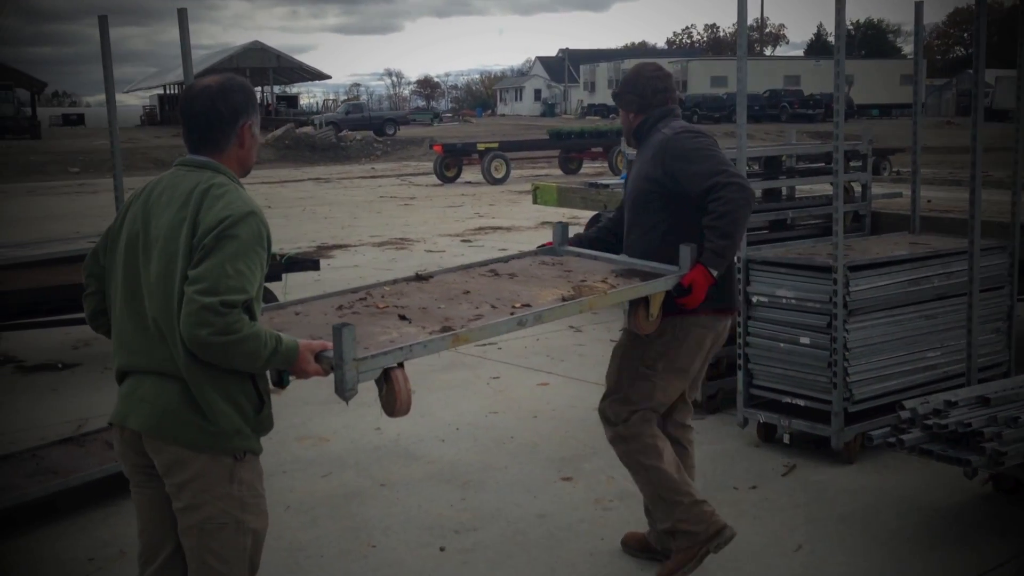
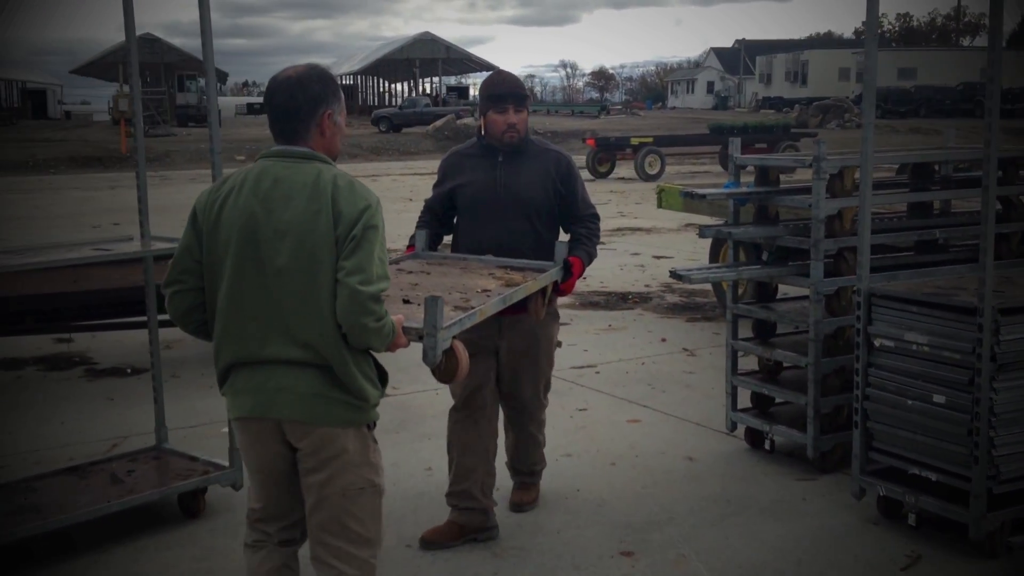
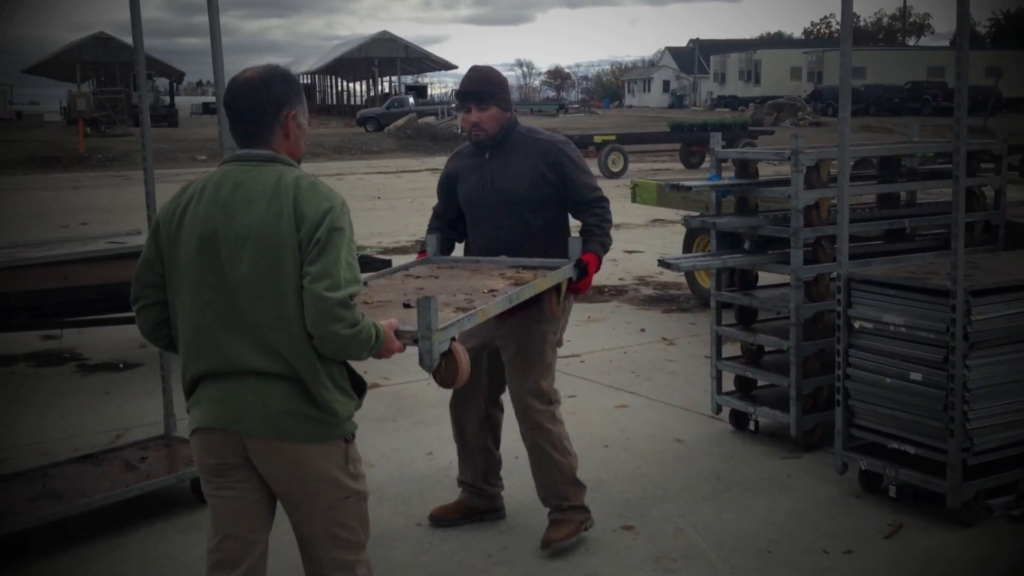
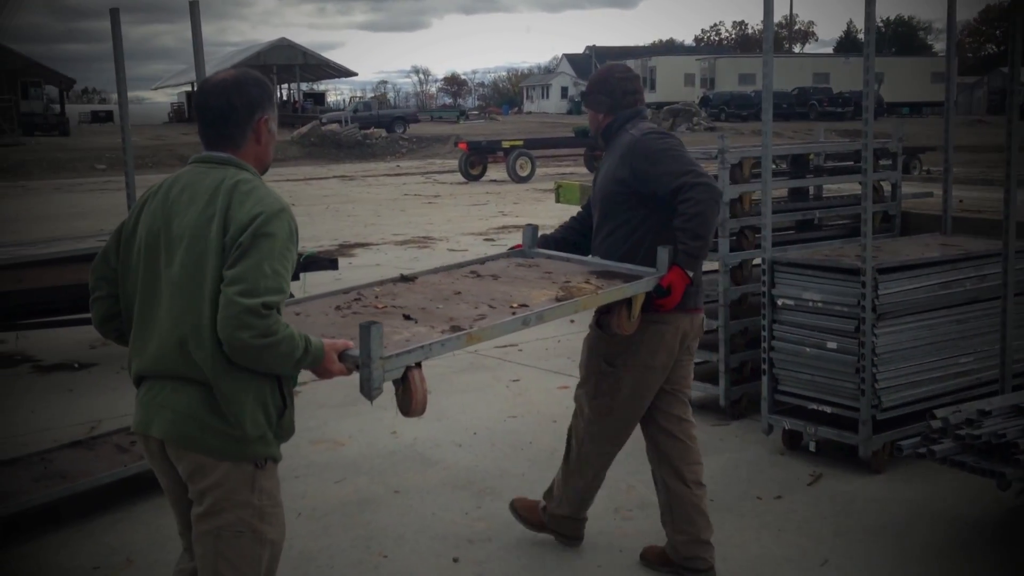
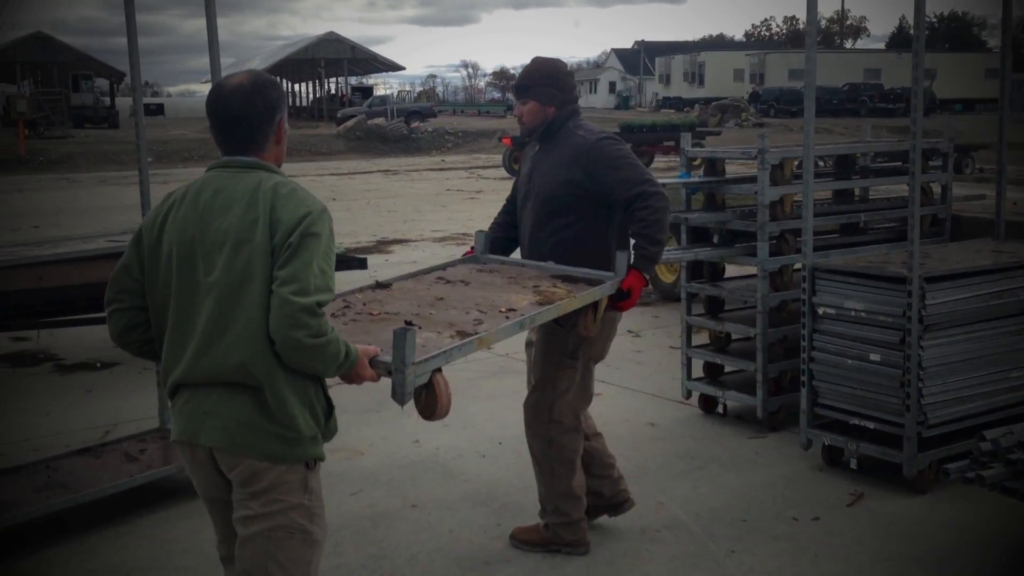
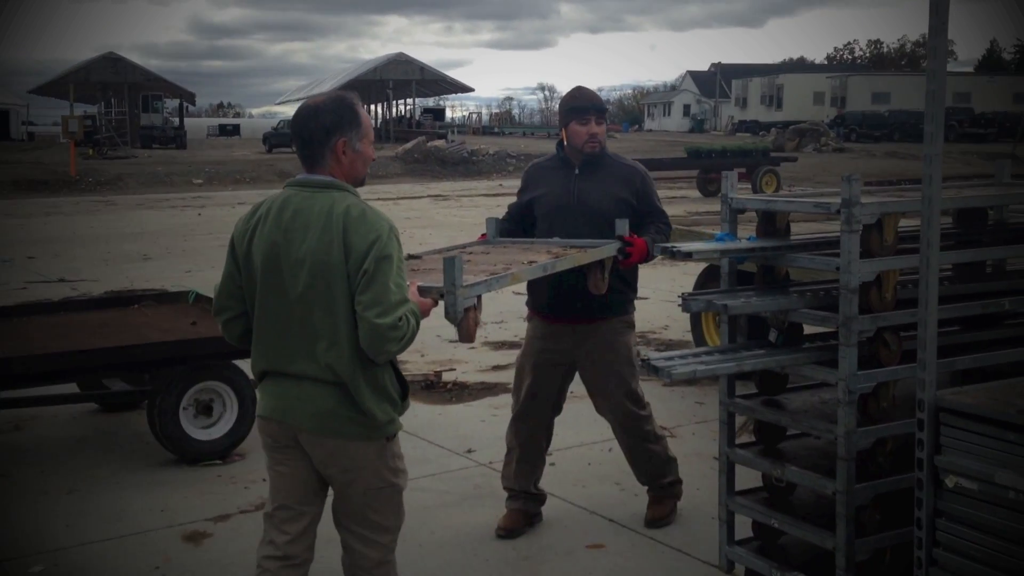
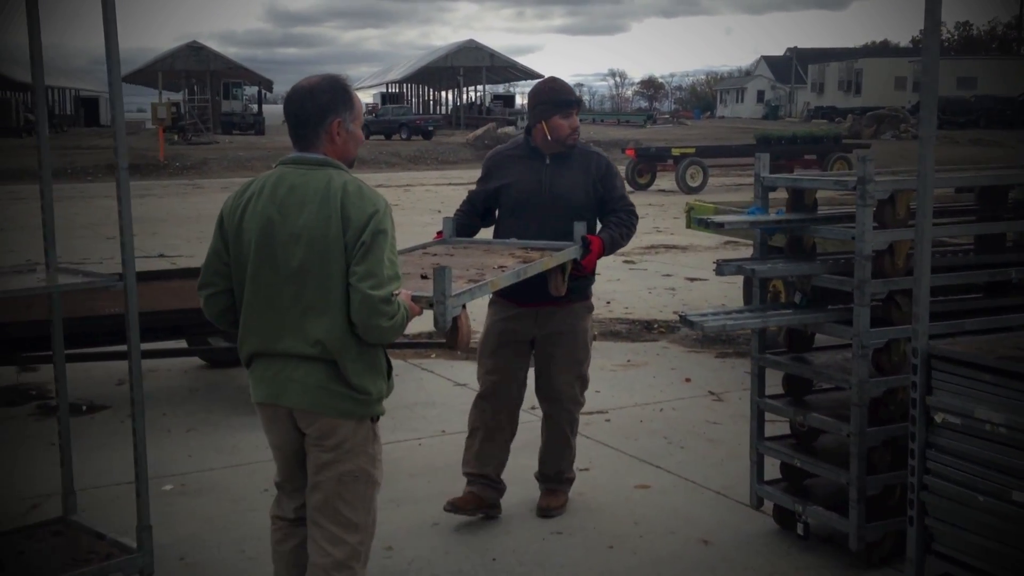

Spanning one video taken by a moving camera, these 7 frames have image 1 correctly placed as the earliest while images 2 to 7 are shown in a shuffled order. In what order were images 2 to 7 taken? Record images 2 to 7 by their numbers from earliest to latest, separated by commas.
4, 5, 3, 2, 7, 6
